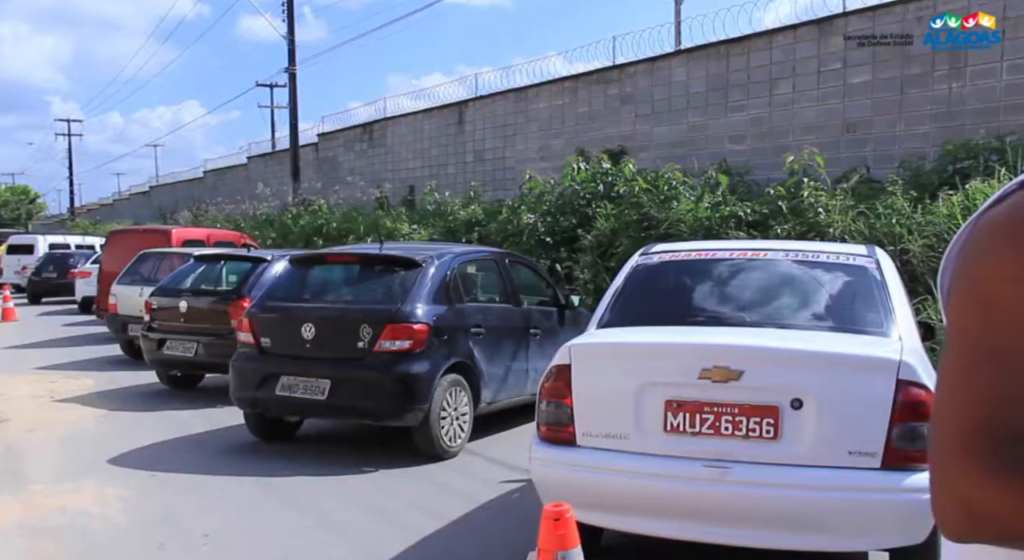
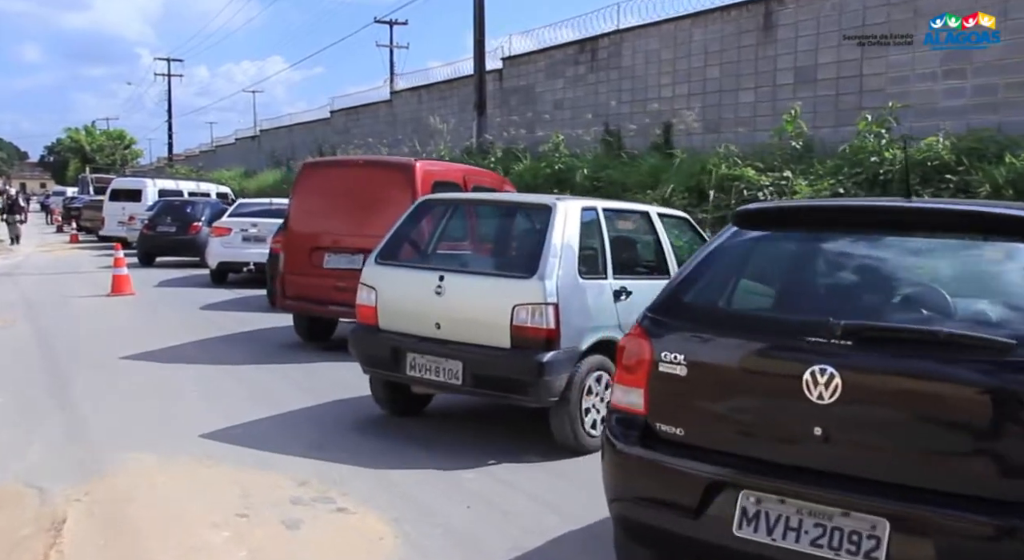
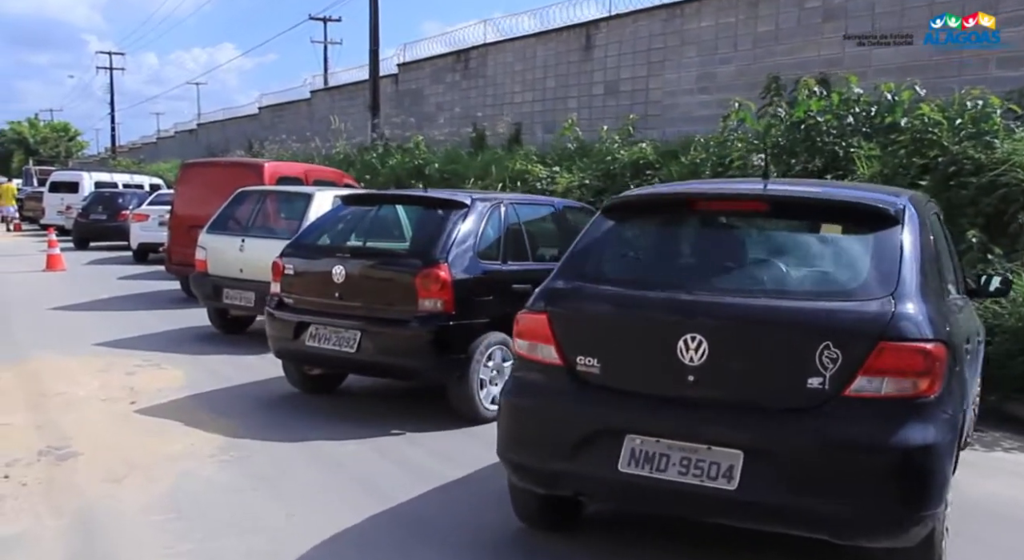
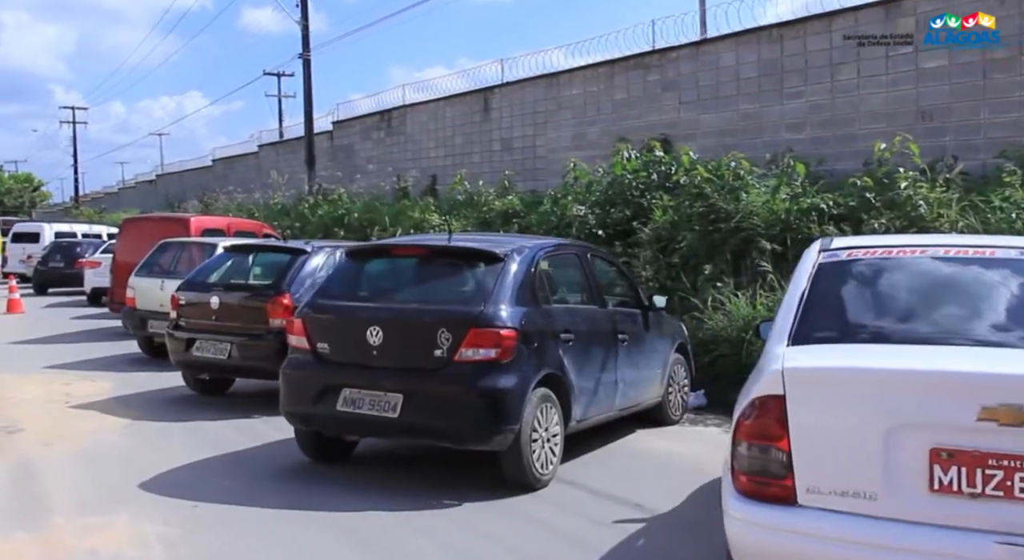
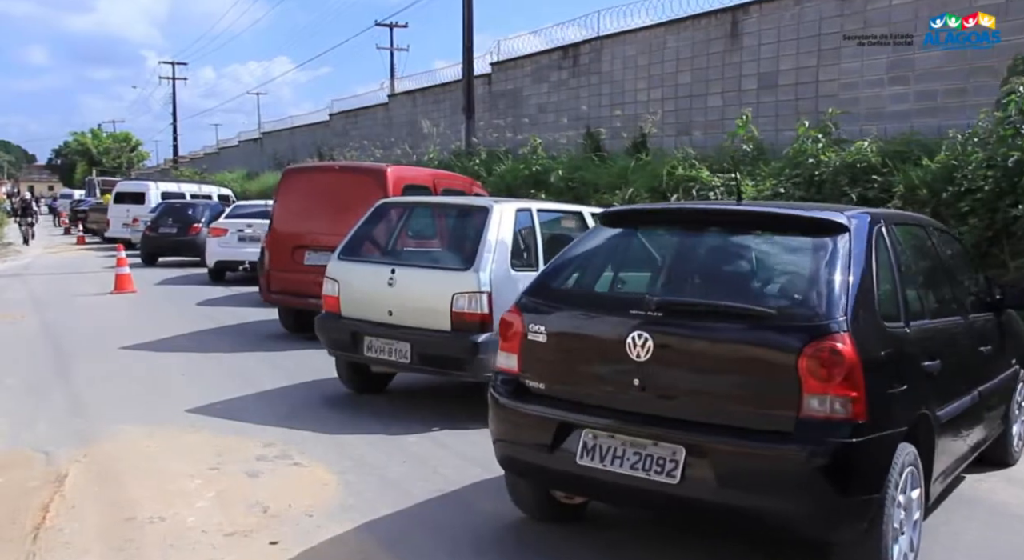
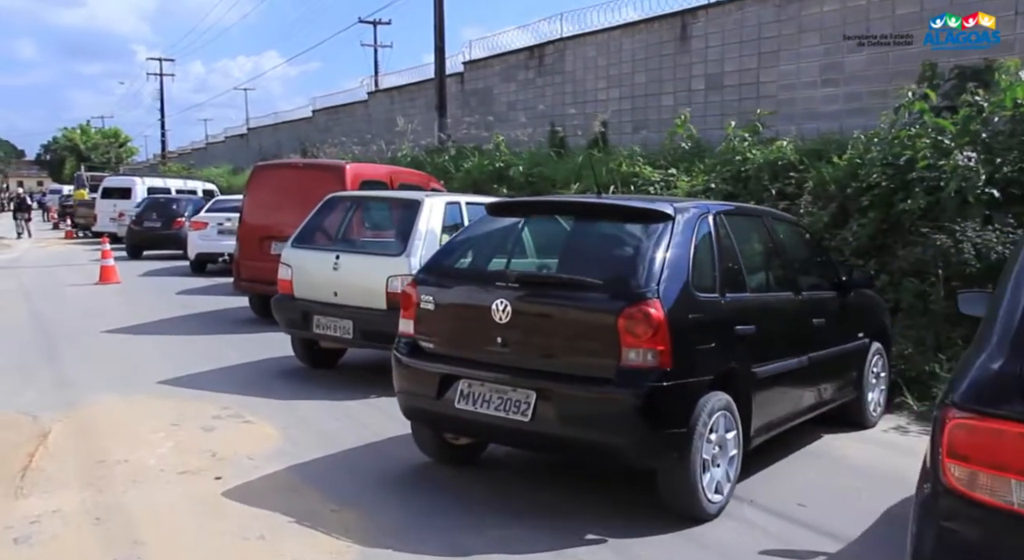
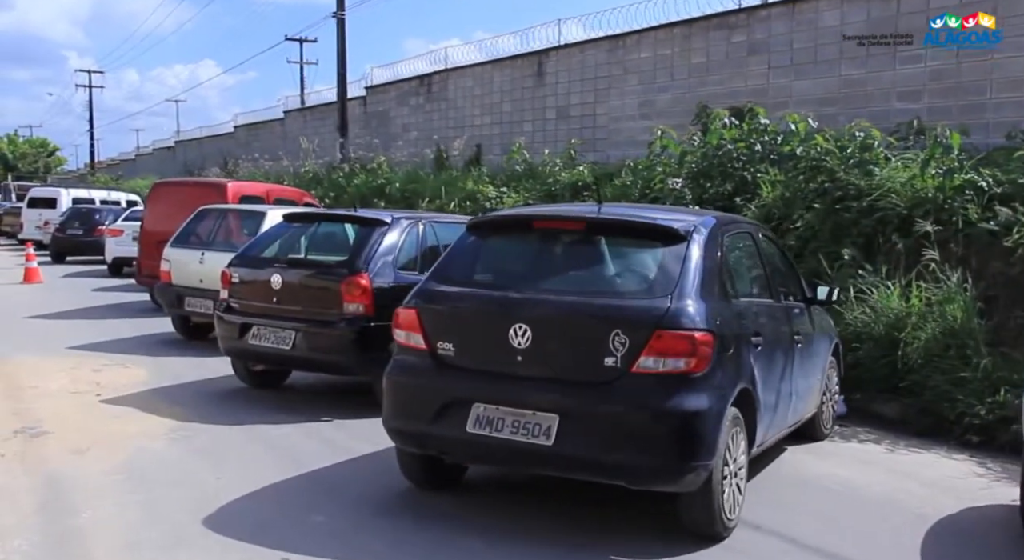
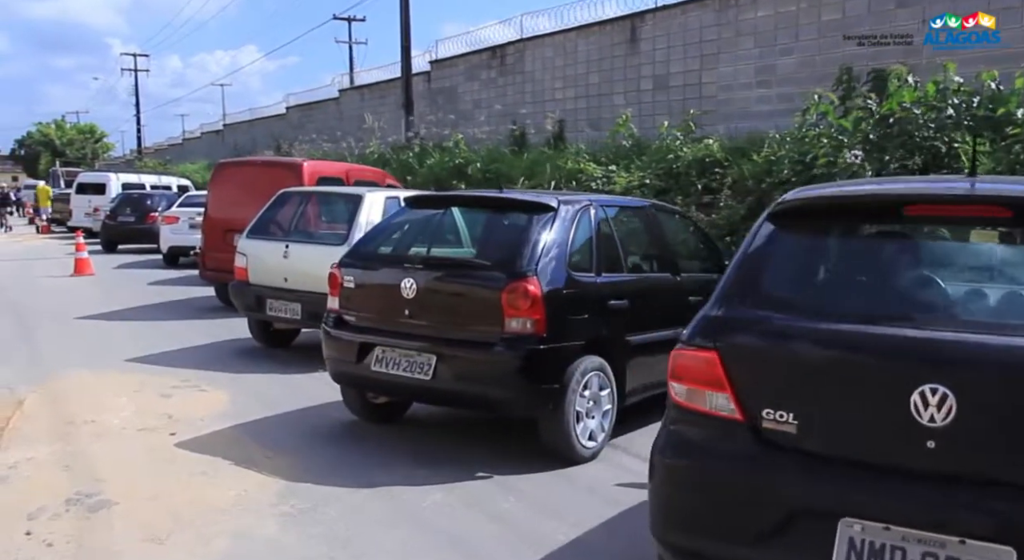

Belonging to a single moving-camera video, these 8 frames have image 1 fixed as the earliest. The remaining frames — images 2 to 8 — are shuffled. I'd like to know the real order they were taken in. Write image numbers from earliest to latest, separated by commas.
4, 7, 3, 8, 6, 5, 2
